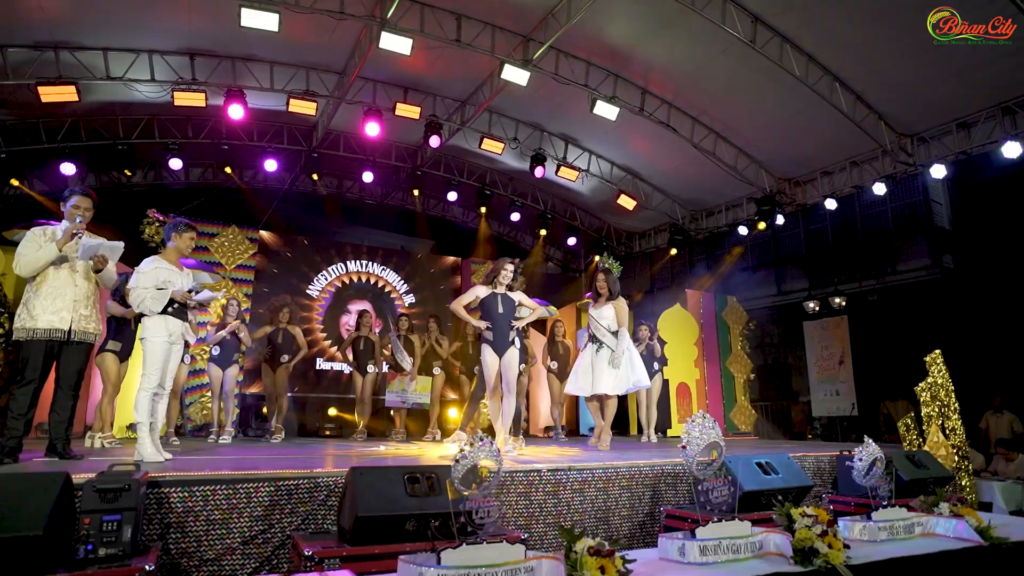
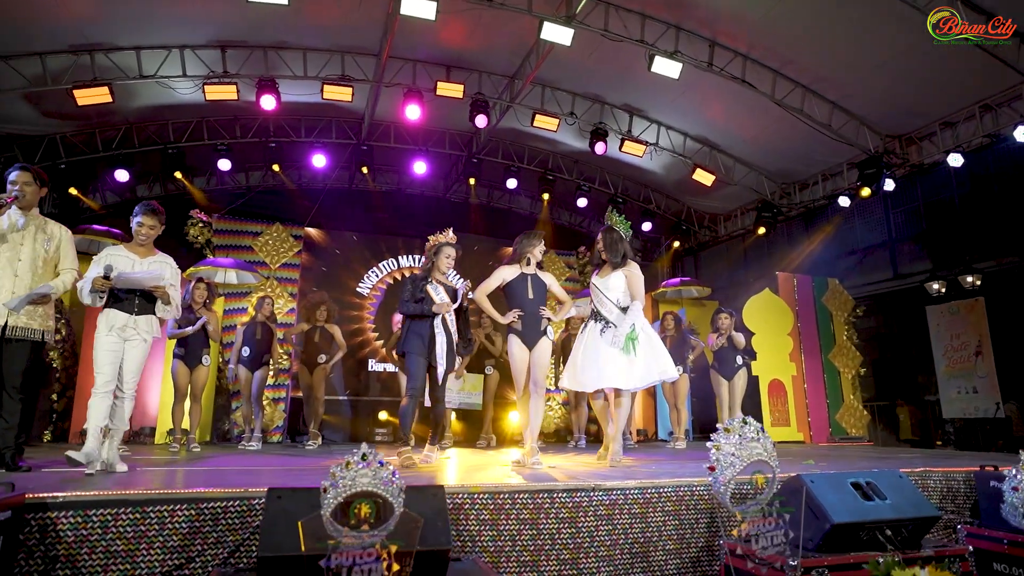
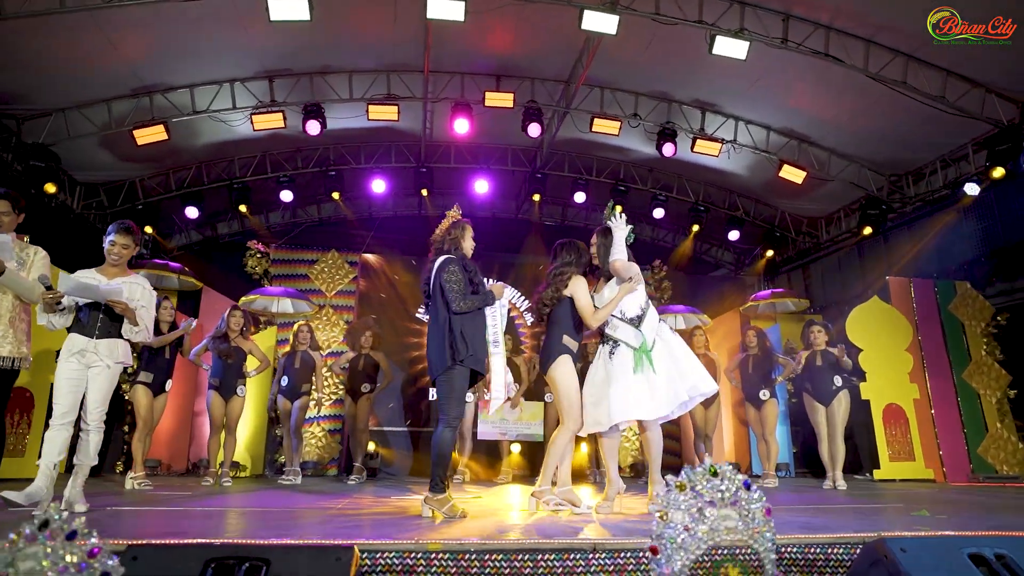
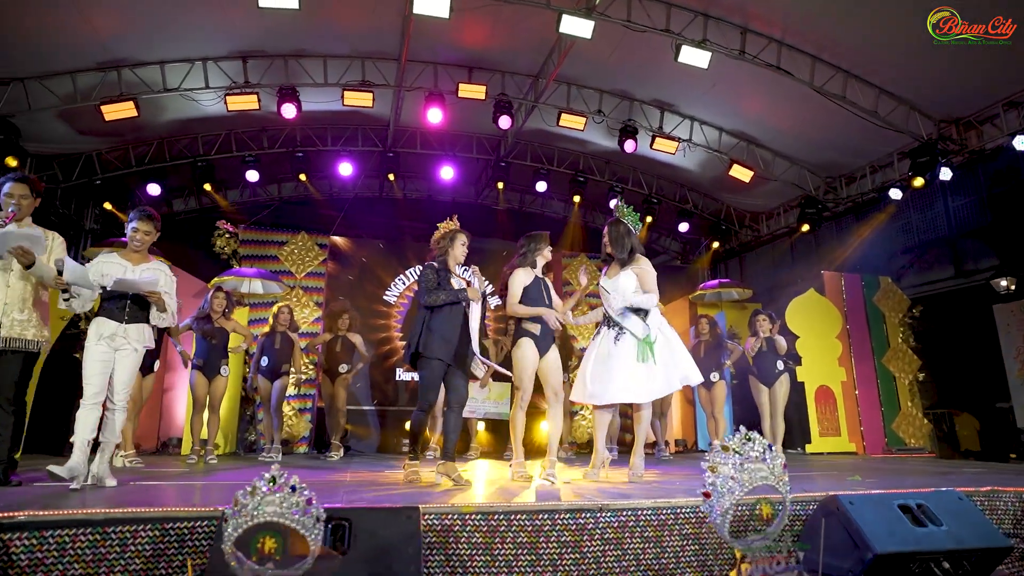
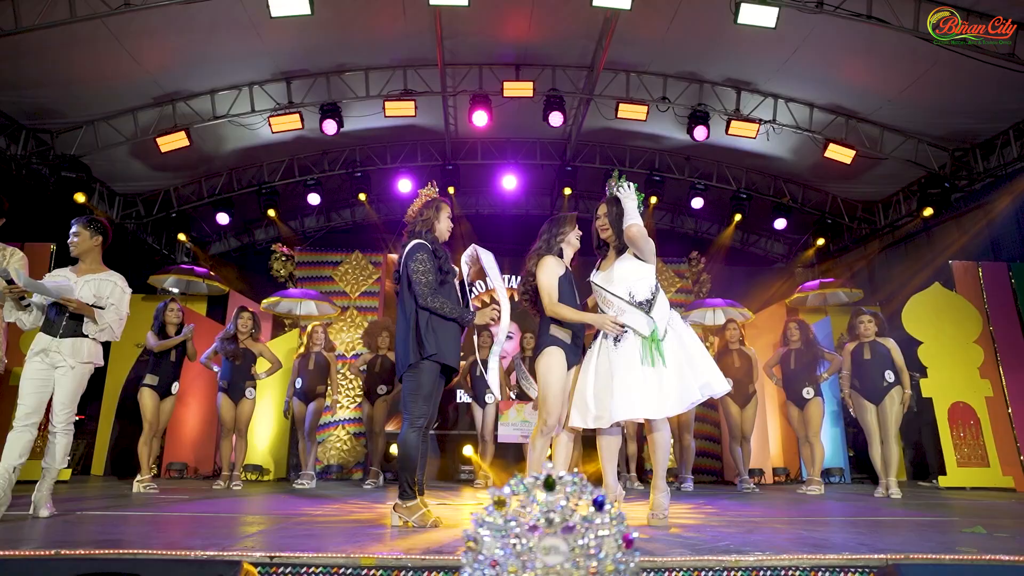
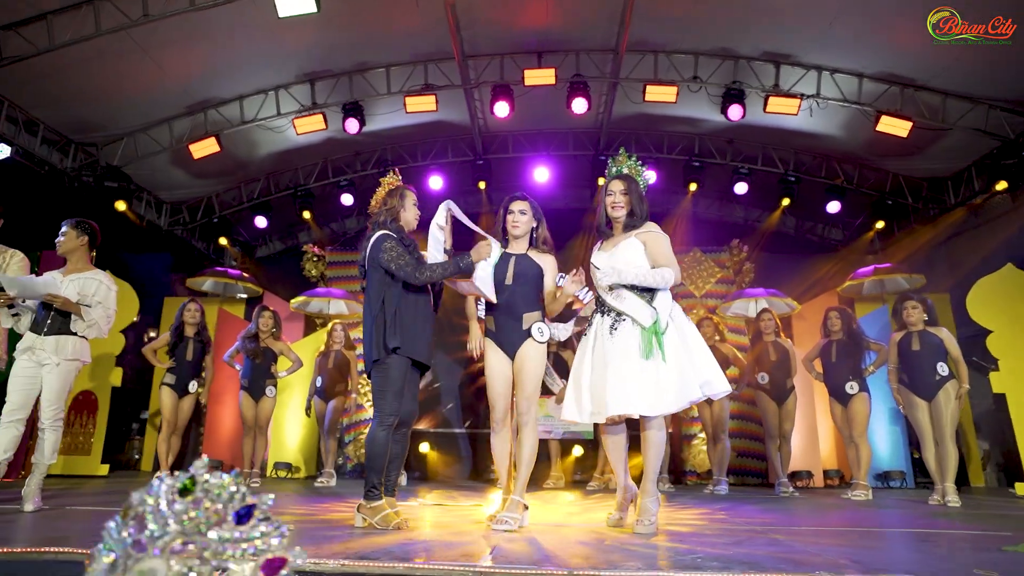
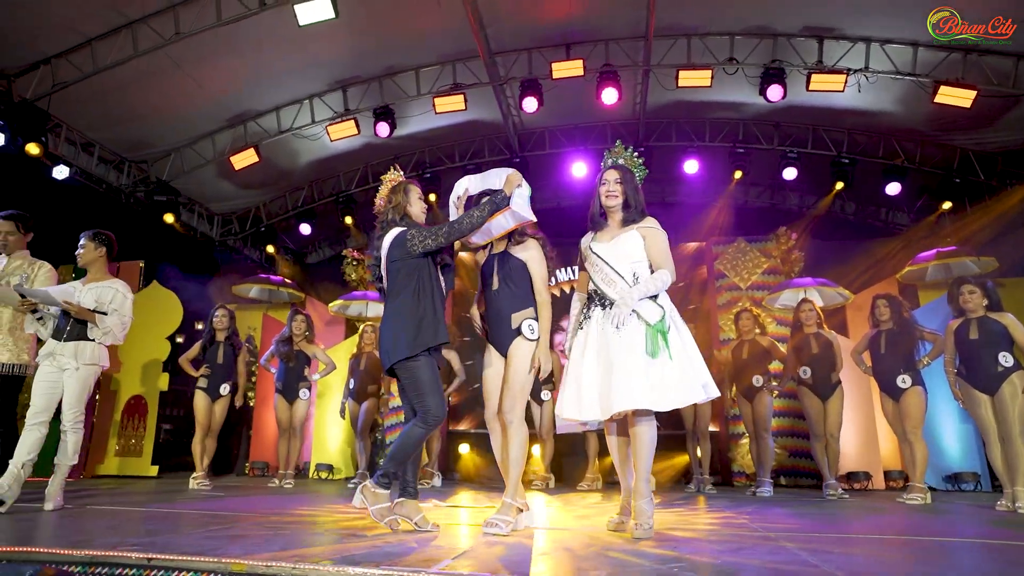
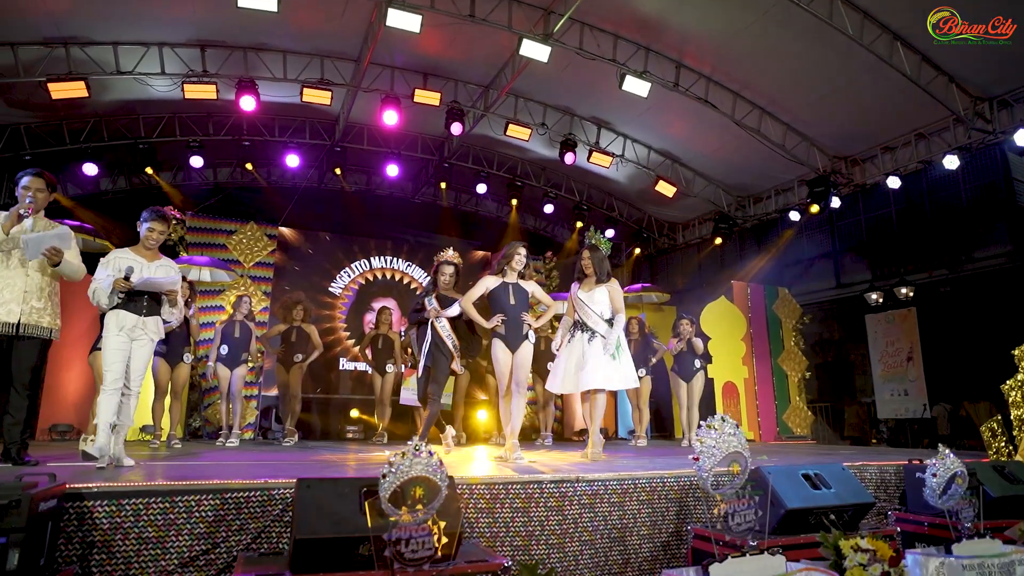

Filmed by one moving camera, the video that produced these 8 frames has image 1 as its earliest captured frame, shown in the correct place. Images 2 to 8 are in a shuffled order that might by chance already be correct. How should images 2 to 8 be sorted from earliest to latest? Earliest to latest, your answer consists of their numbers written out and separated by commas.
8, 2, 4, 3, 5, 6, 7
